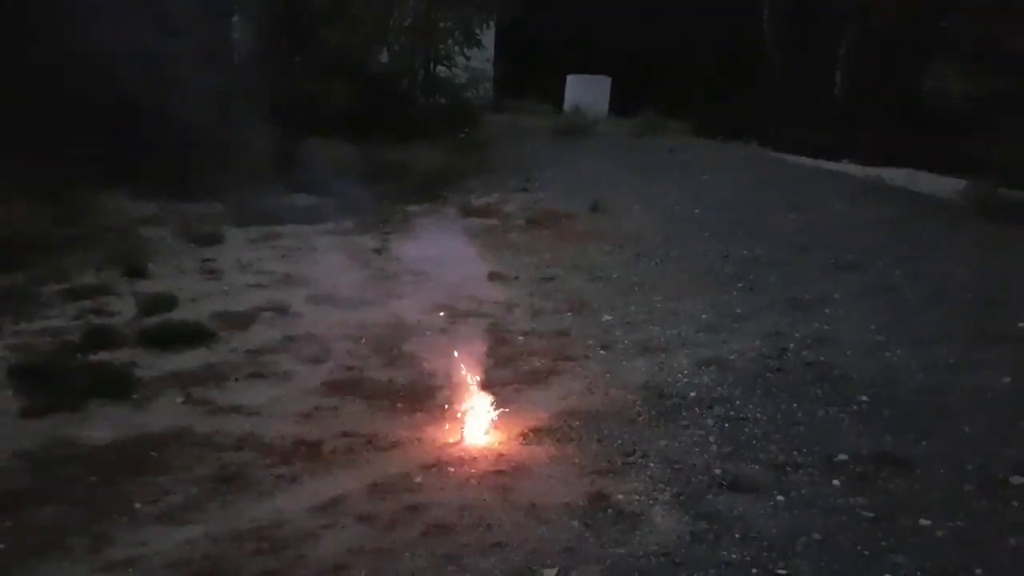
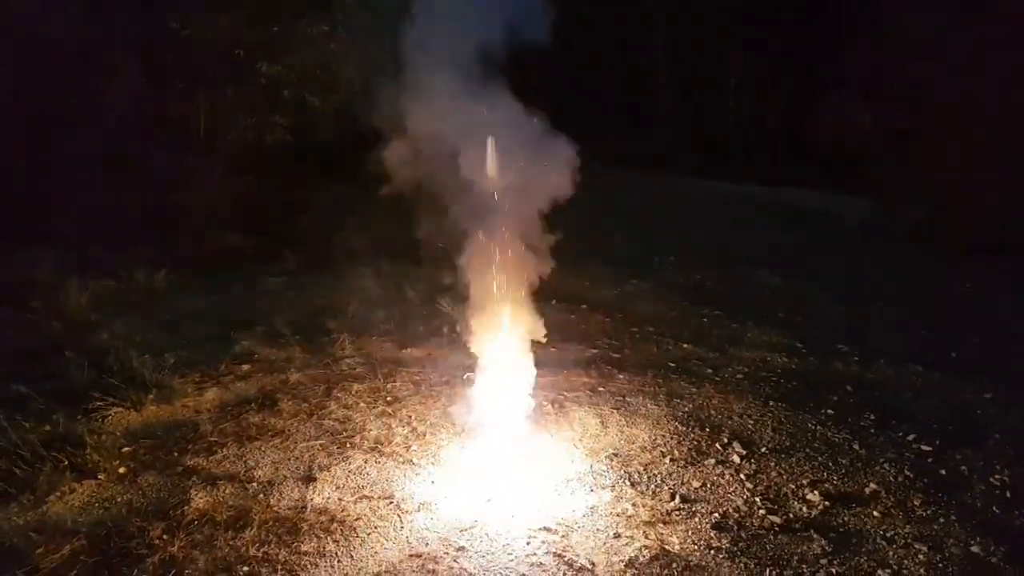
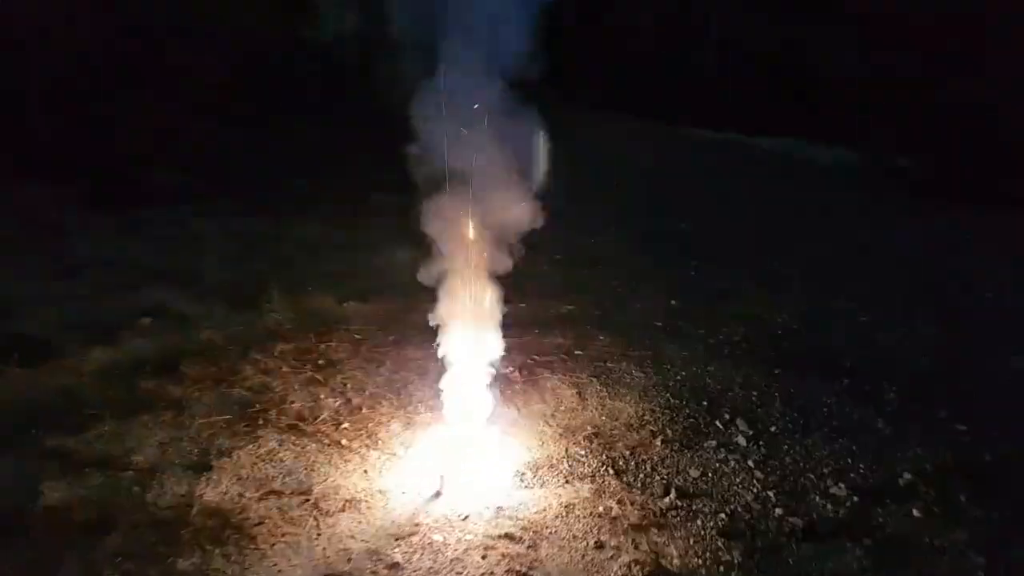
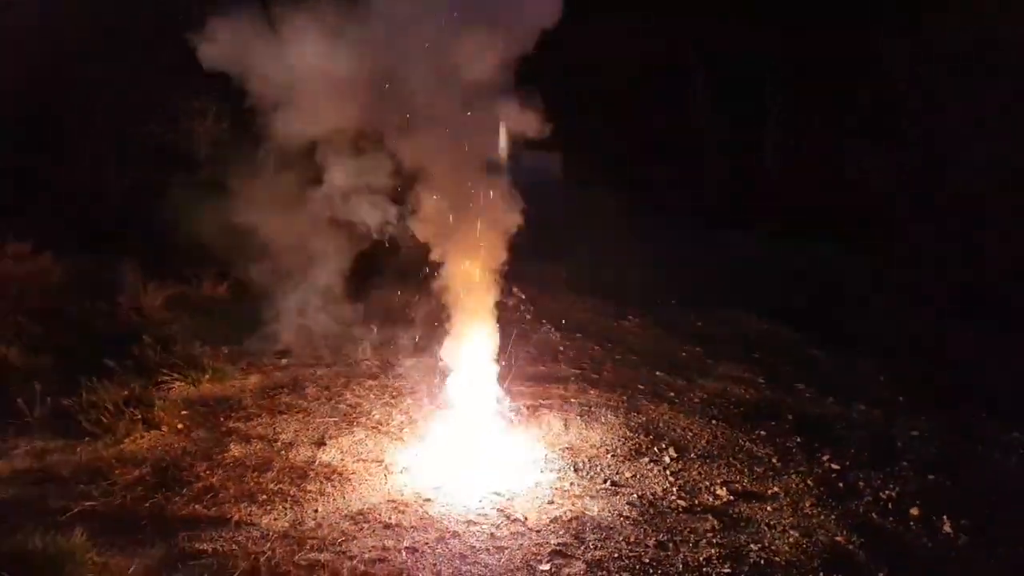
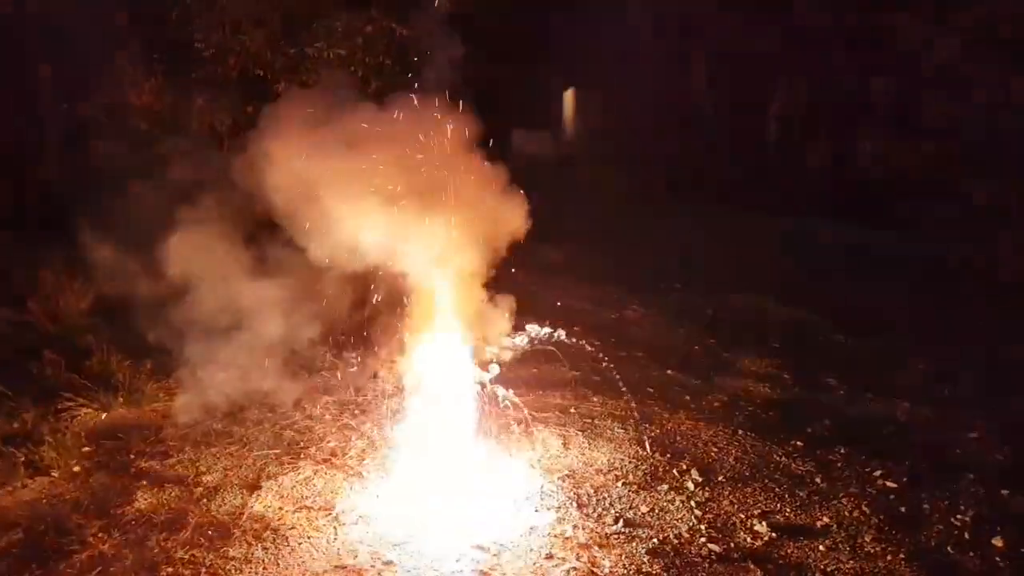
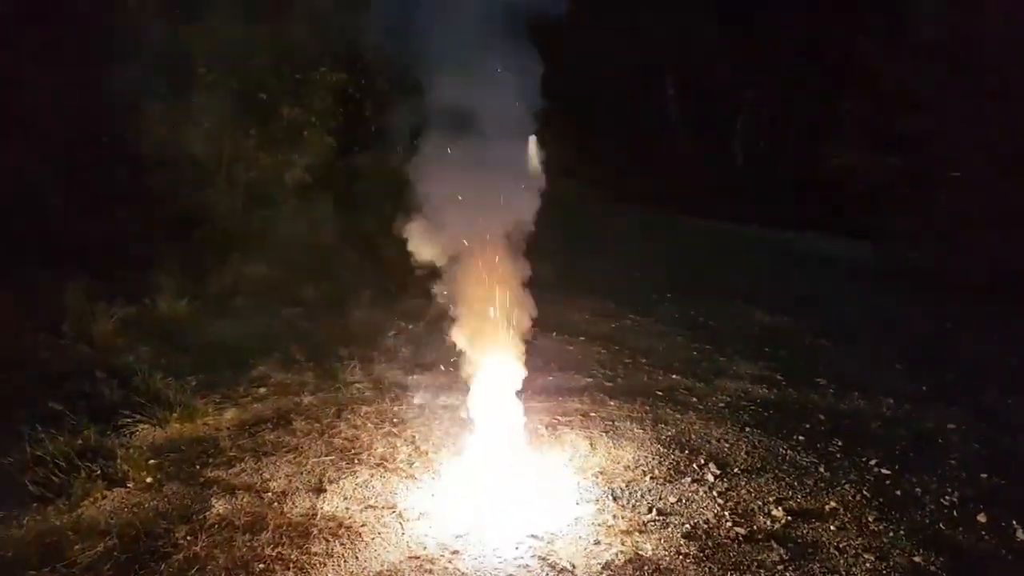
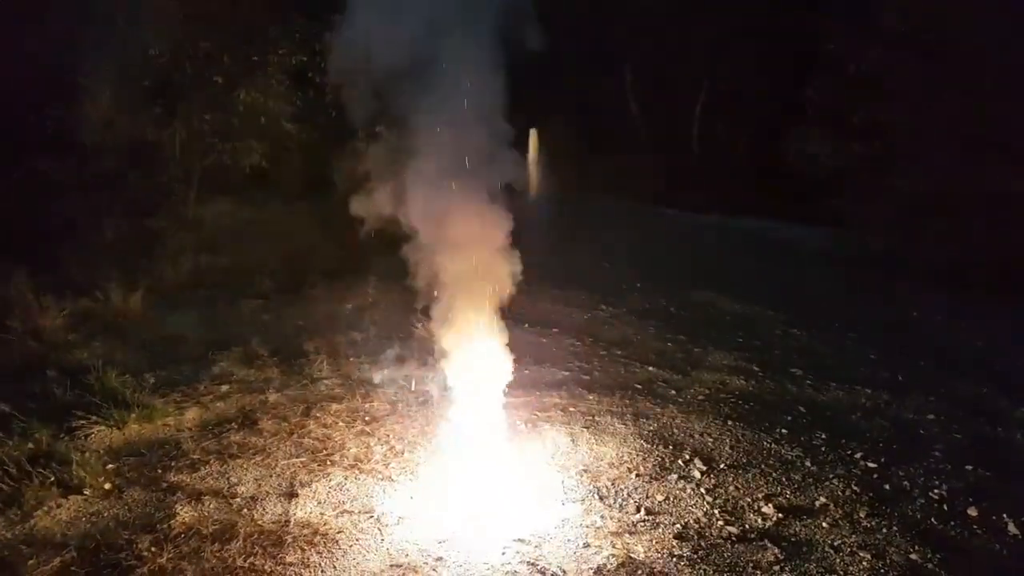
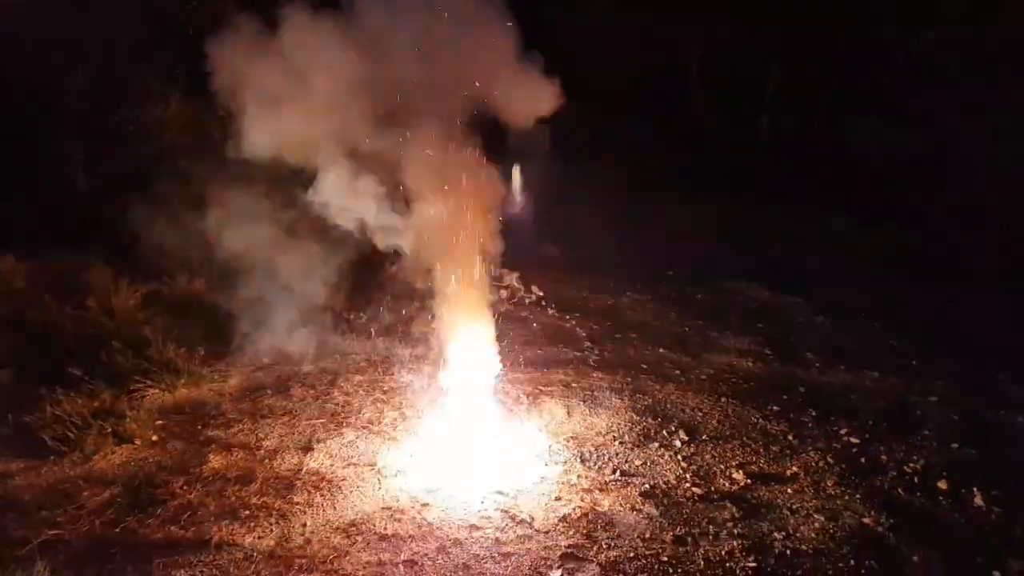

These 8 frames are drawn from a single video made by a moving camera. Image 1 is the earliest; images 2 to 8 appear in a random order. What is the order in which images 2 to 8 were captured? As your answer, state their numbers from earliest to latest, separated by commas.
5, 8, 4, 6, 7, 2, 3
